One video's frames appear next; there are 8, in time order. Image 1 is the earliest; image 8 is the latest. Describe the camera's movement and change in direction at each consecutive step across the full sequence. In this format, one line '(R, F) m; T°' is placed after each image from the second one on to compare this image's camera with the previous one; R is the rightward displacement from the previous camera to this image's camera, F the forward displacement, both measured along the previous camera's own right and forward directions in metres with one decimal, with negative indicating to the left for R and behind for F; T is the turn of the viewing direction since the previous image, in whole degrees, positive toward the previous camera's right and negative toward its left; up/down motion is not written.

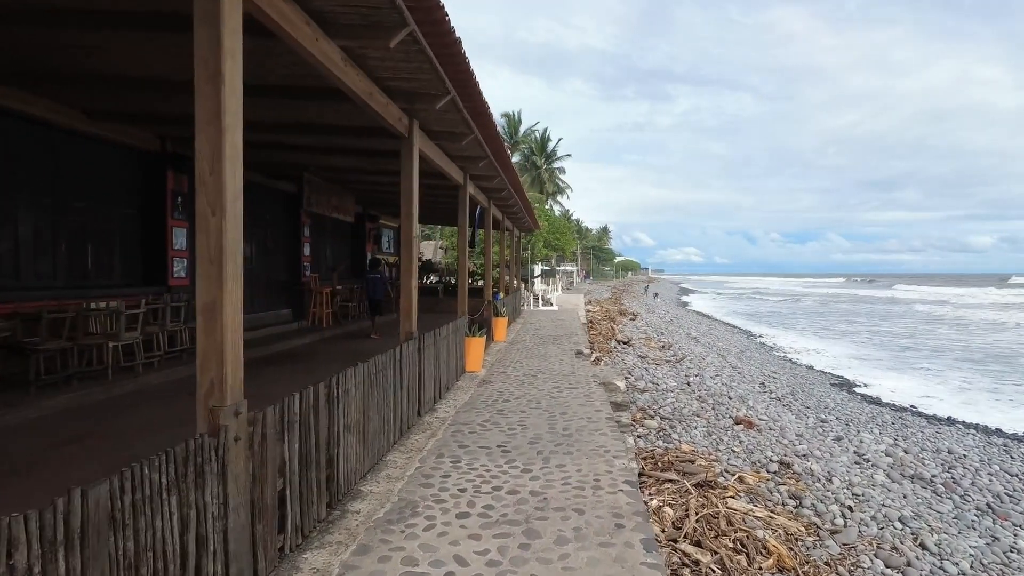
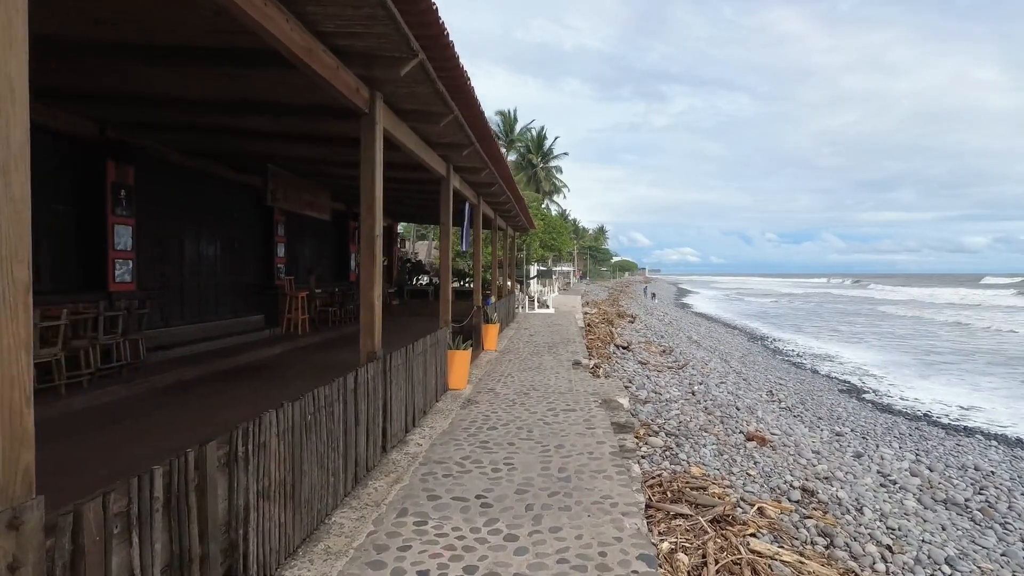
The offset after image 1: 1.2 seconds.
(+0.1, +0.8) m; 0°
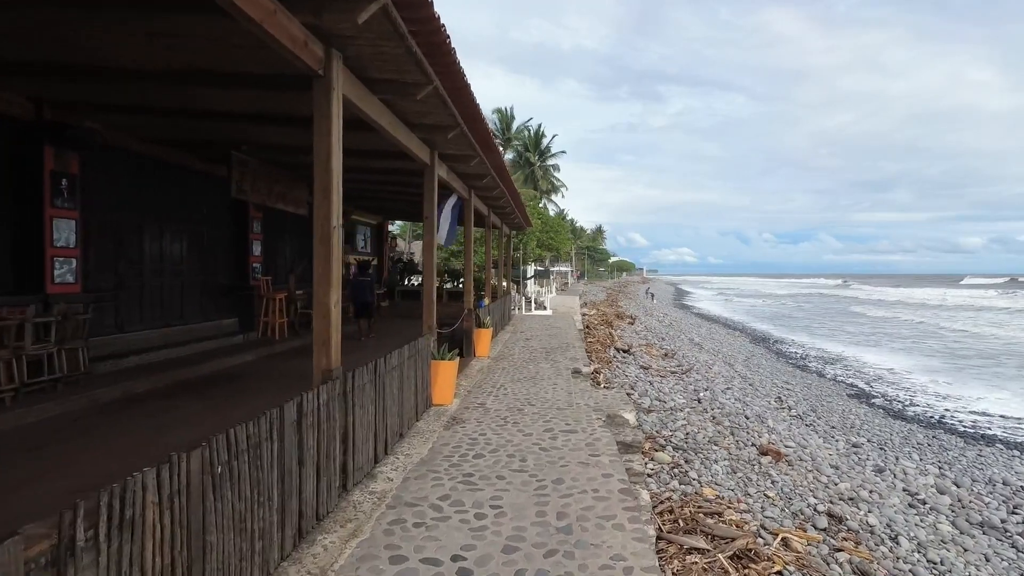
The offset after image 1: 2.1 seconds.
(+0.1, +0.7) m; 0°
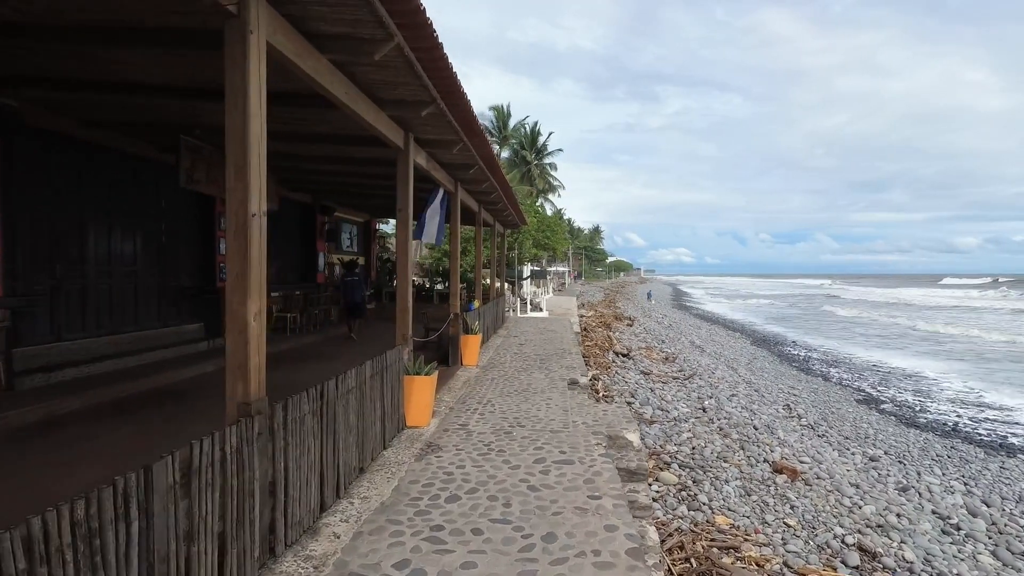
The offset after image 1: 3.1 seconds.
(+0.1, +0.8) m; 0°
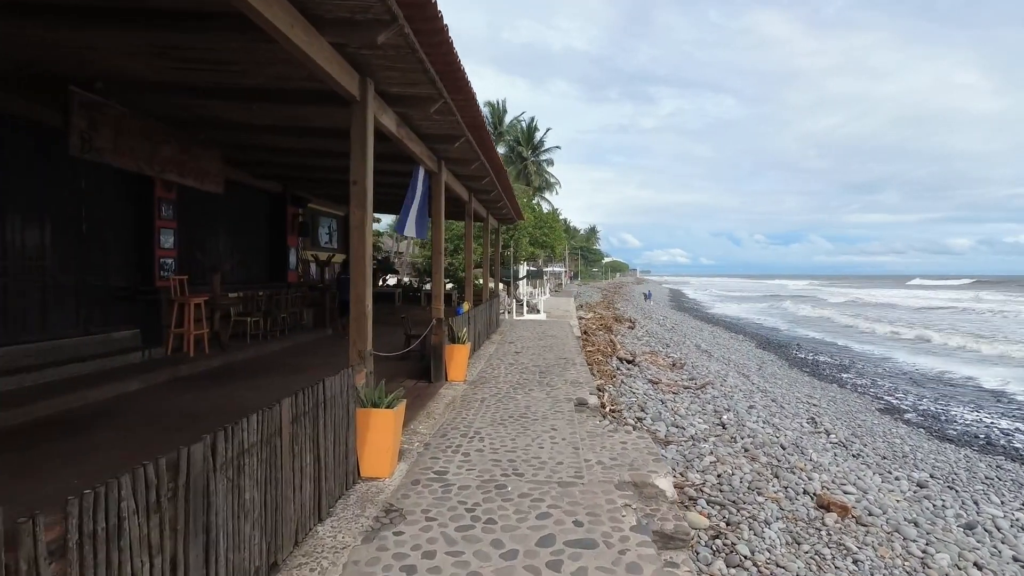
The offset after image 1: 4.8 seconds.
(0.0, +1.3) m; 0°
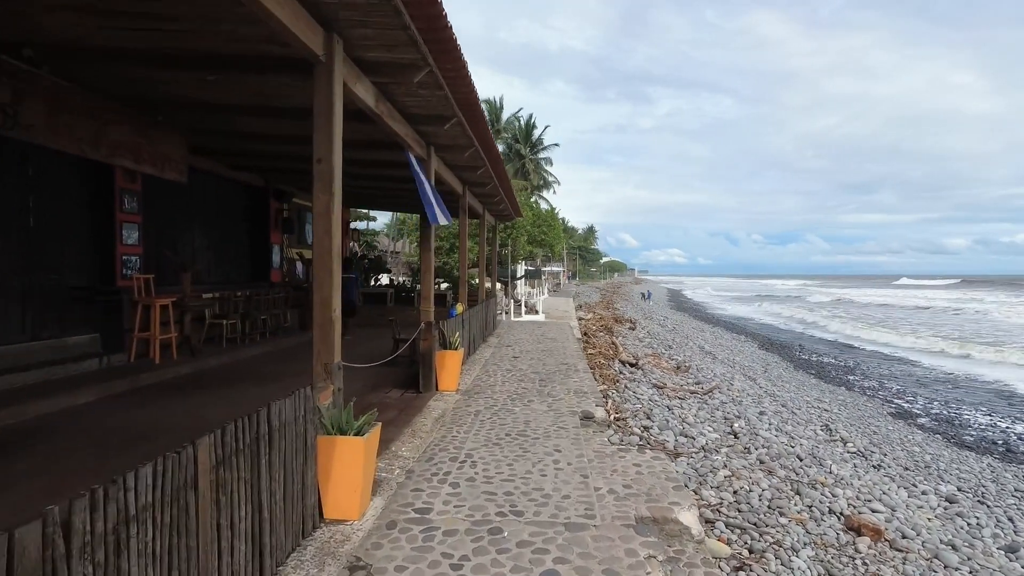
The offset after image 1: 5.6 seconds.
(0.0, +0.6) m; 0°
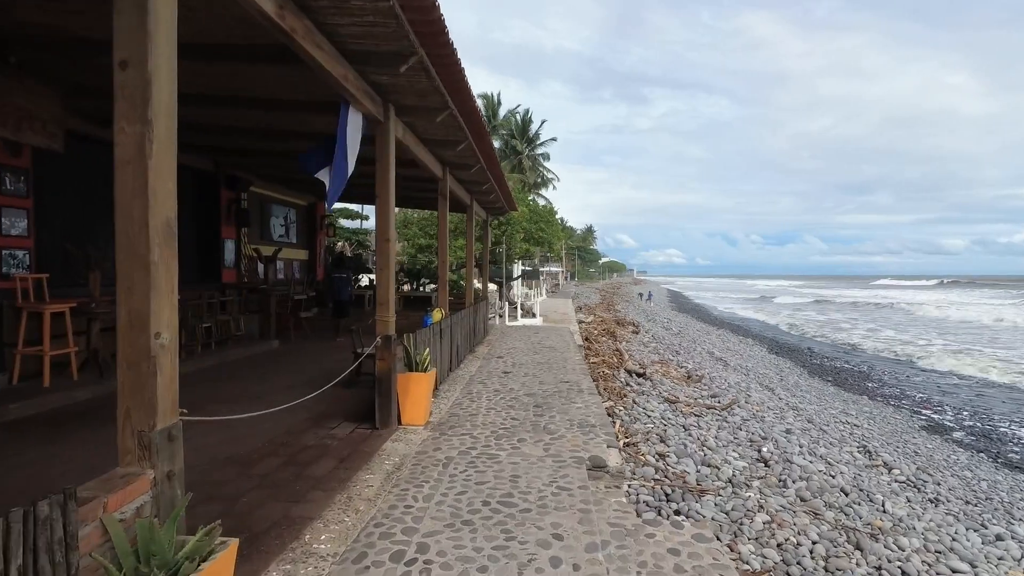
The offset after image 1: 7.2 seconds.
(+0.1, +1.4) m; 0°
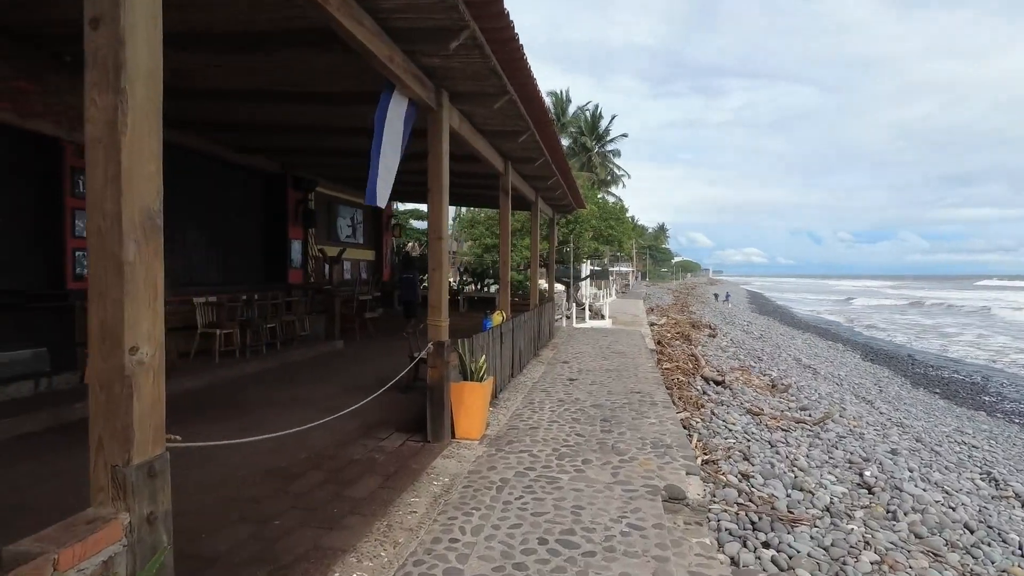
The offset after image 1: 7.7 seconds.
(0.0, +0.4) m; -7°
